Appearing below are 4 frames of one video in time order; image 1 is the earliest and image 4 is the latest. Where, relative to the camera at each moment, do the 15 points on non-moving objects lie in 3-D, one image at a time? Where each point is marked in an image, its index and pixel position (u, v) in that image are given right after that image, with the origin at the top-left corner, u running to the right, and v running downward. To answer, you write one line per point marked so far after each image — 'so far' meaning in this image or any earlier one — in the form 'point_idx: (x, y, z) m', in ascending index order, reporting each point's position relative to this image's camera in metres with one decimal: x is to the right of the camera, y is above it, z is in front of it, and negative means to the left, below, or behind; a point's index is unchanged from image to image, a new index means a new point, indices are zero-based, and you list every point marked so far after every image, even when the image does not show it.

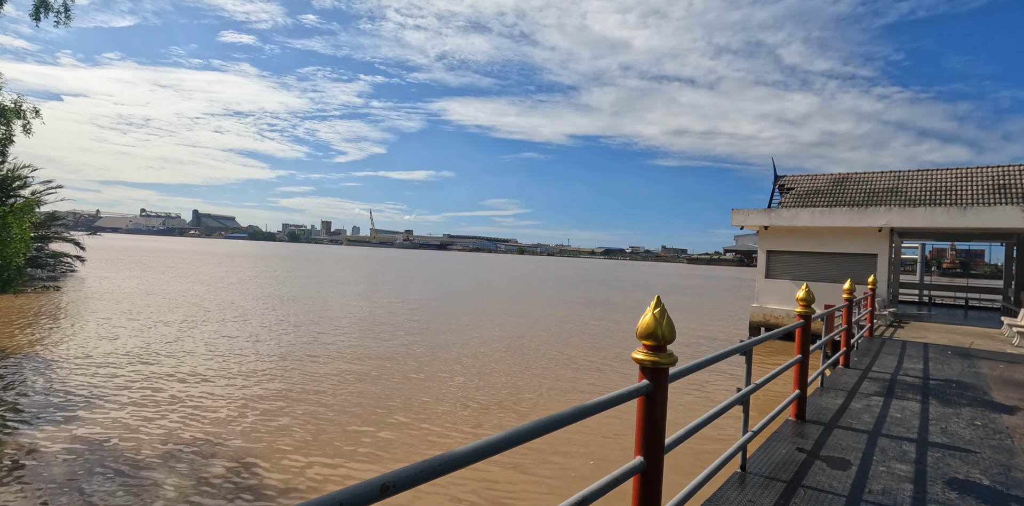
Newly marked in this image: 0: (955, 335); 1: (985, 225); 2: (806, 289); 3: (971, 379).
0: (+11.0, -2.0, +13.3) m
1: (+13.7, +0.8, +15.4) m
2: (+2.6, -0.3, +4.8) m
3: (+5.8, -1.6, +6.7) m
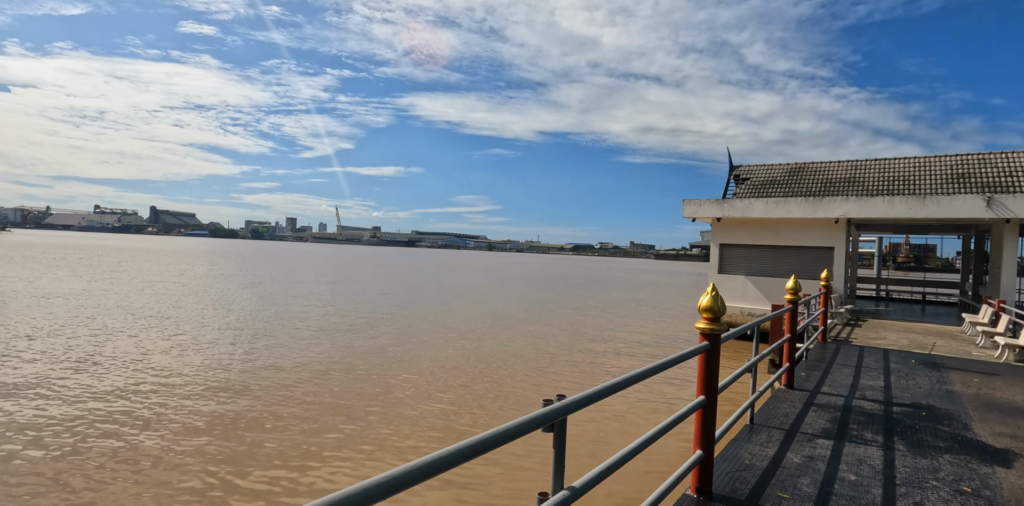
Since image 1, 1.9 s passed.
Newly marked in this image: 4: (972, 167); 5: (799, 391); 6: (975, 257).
0: (+9.1, -1.8, +12.0) m
1: (+11.6, +1.0, +14.3) m
2: (+1.1, -0.2, +3.1) m
3: (+4.2, -1.5, +5.2) m
4: (+14.3, +2.6, +16.5) m
5: (+3.0, -1.5, +5.6) m
6: (+15.2, -0.2, +17.4) m
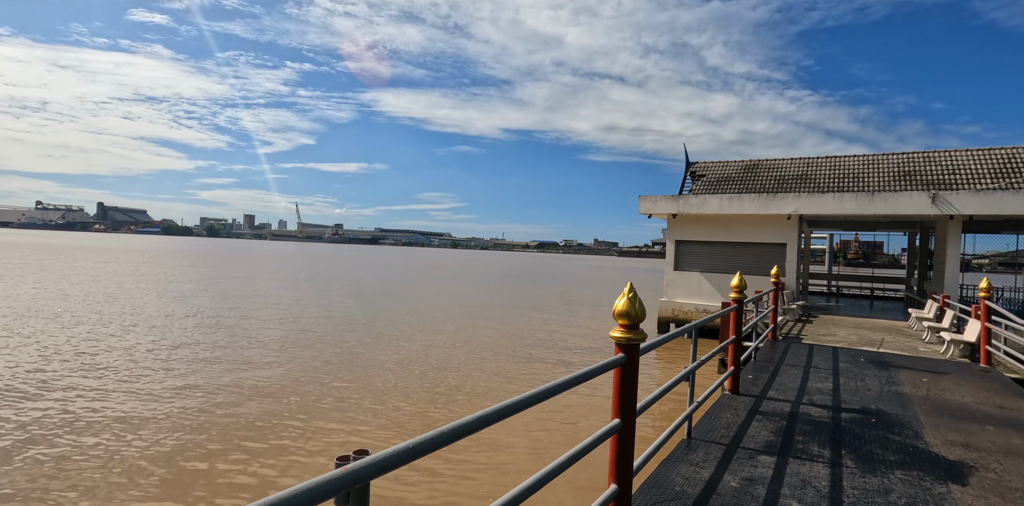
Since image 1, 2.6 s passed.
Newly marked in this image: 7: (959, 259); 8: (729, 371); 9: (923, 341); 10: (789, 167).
0: (+7.9, -1.8, +12.0) m
1: (+10.3, +1.1, +14.4) m
2: (+0.6, -0.2, +2.6) m
3: (+3.5, -1.4, +4.9) m
4: (+12.8, +2.7, +16.8) m
5: (+2.3, -1.4, +5.2) m
6: (+13.6, 0.0, +17.8) m
7: (+11.6, -0.2, +13.8) m
8: (+2.1, -1.1, +5.1) m
9: (+8.4, -1.8, +10.9) m
10: (+10.0, +3.1, +19.1) m
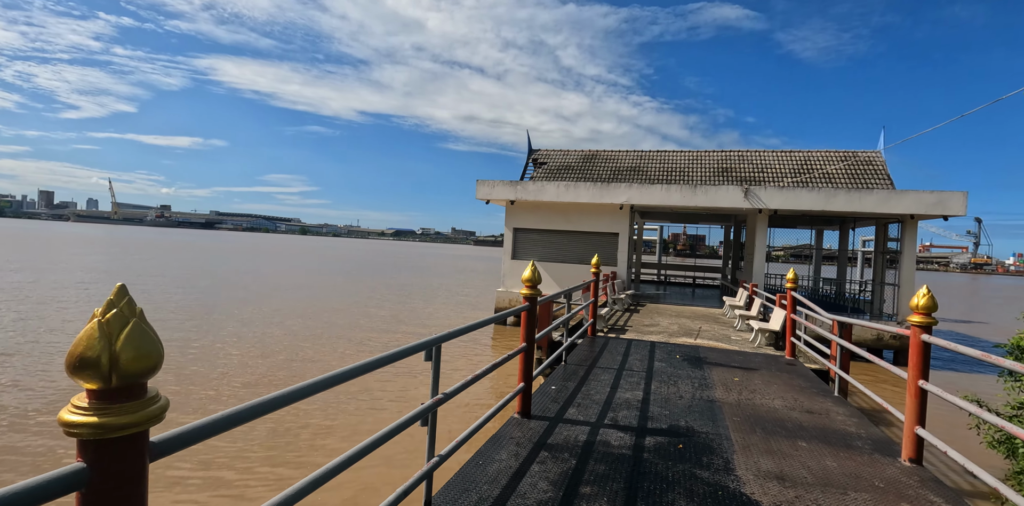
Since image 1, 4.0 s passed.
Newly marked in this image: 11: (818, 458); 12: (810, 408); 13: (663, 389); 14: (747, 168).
0: (+3.9, -1.5, +12.0) m
1: (+5.6, +1.3, +14.9) m
2: (-0.8, -0.1, +1.0) m
3: (+1.5, -1.3, +4.0) m
4: (+7.4, +3.0, +17.9) m
5: (+0.2, -1.3, +4.0) m
6: (+7.9, +0.3, +19.1) m
7: (+7.0, +0.1, +14.7) m
8: (0.0, -1.0, +3.9) m
9: (+4.6, -1.6, +11.1) m
10: (+4.1, +3.4, +19.4) m
11: (+2.0, -1.3, +3.5) m
12: (+2.6, -1.3, +4.6) m
13: (+1.4, -1.3, +5.0) m
14: (+7.7, +2.8, +17.5) m
